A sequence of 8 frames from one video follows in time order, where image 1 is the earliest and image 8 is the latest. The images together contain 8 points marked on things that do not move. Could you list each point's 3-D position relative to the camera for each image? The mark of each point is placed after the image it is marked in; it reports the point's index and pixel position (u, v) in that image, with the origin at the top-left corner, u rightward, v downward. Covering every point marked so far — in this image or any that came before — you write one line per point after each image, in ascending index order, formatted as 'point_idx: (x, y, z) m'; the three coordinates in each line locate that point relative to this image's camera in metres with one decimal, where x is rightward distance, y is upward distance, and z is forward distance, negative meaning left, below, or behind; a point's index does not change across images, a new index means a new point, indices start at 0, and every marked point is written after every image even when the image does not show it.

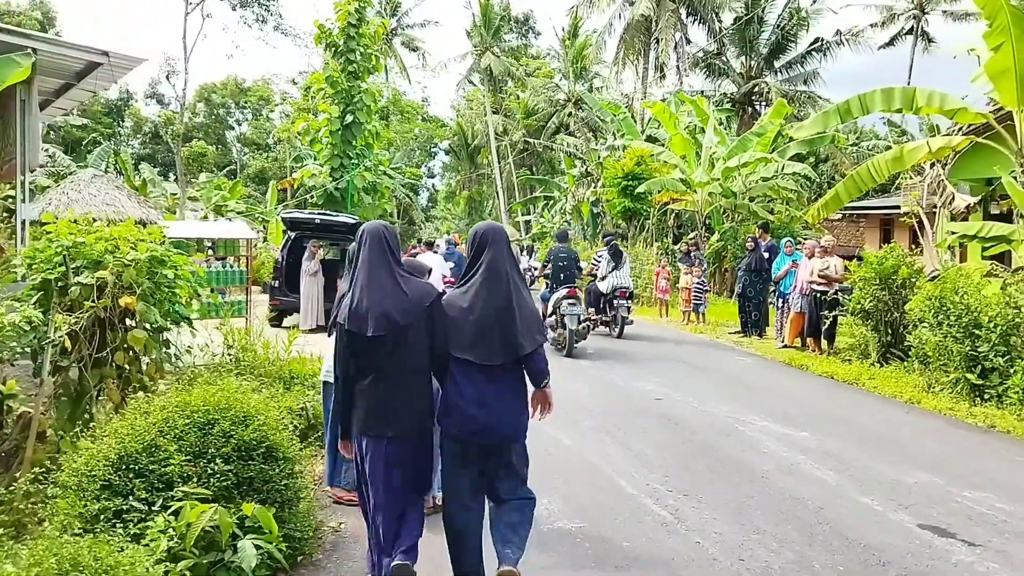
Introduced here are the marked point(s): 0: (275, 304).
0: (-4.6, -0.3, +14.8) m
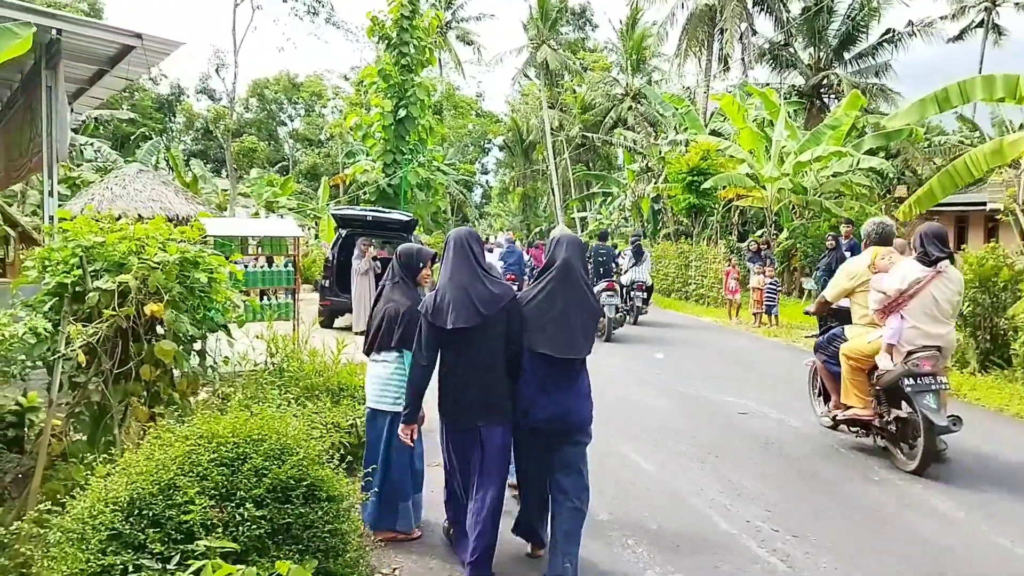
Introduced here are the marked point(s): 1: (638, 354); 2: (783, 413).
0: (-3.5, -0.3, +14.4) m
1: (+1.9, -1.0, +11.4) m
2: (+2.5, -1.2, +6.9) m
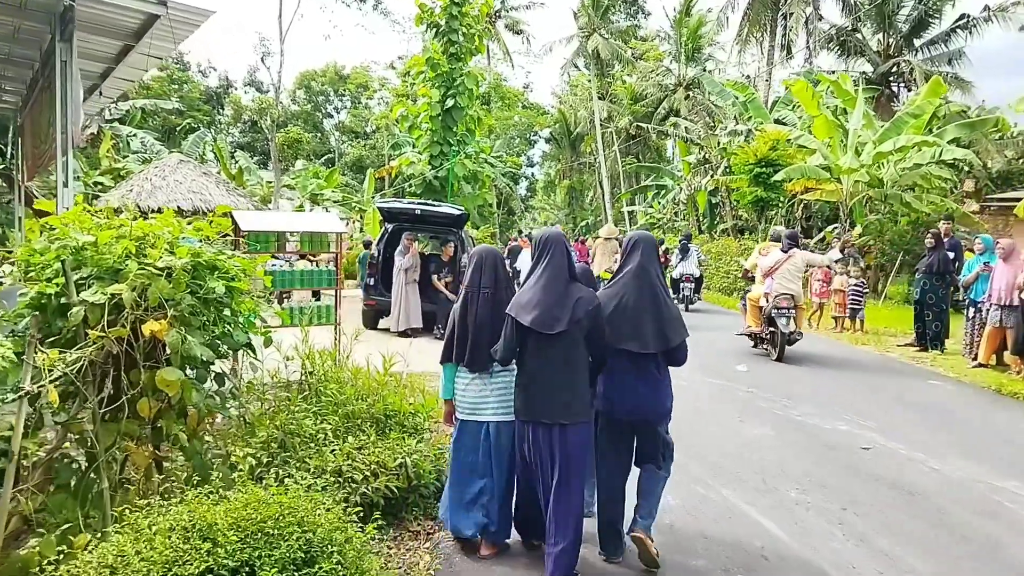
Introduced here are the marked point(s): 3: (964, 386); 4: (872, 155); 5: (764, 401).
0: (-2.5, -0.3, +13.5) m
1: (+2.7, -1.0, +10.2) m
2: (+3.0, -1.3, +5.8) m
3: (+5.1, -1.1, +8.7) m
4: (+8.9, +3.3, +19.3) m
5: (+2.4, -1.1, +7.5) m
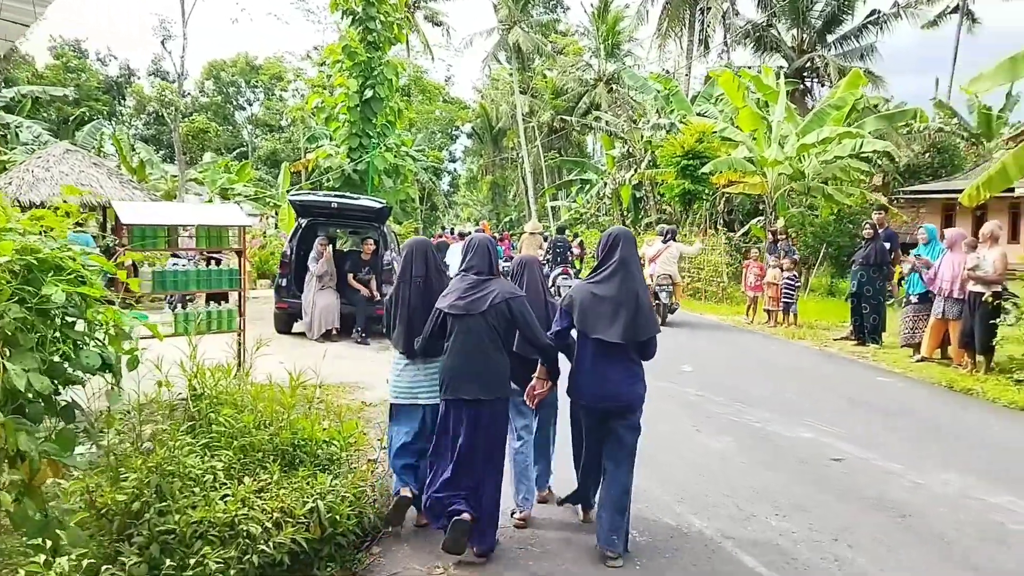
0: (-3.7, -0.3, +12.5) m
1: (+1.8, -0.9, +9.7) m
2: (+2.6, -1.2, +5.3) m
3: (+4.4, -1.0, +8.4) m
4: (+7.0, +3.5, +19.3) m
5: (+1.8, -1.0, +7.0) m
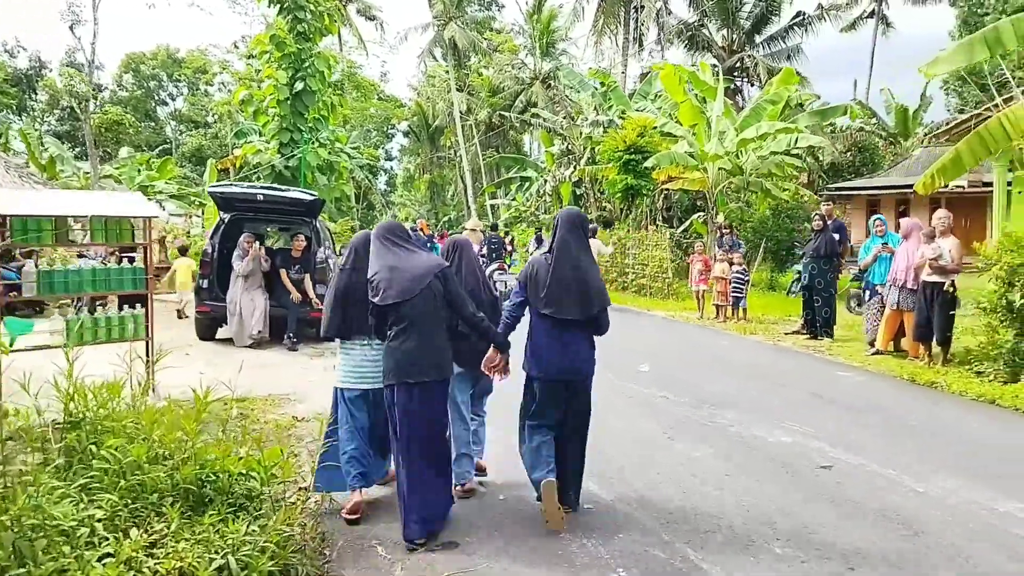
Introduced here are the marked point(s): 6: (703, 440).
0: (-4.5, -0.3, +11.5) m
1: (+1.1, -0.9, +9.2) m
2: (+2.3, -1.1, +4.9) m
3: (+3.8, -0.9, +8.1) m
4: (+5.5, +3.6, +19.2) m
5: (+1.4, -1.0, +6.5) m
6: (+1.3, -1.1, +5.5) m
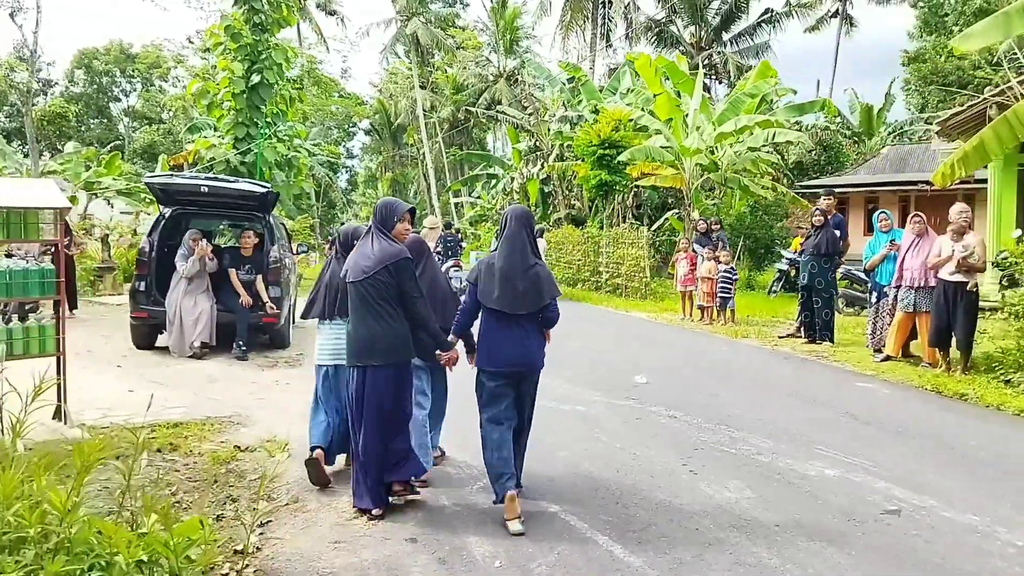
0: (-4.9, -0.4, +10.3) m
1: (+0.9, -0.9, +8.2) m
2: (+2.3, -1.2, +4.0) m
3: (+3.6, -0.9, +7.3) m
4: (+4.8, +3.6, +18.4) m
5: (+1.3, -1.0, +5.5) m
6: (+1.3, -1.1, +4.5) m
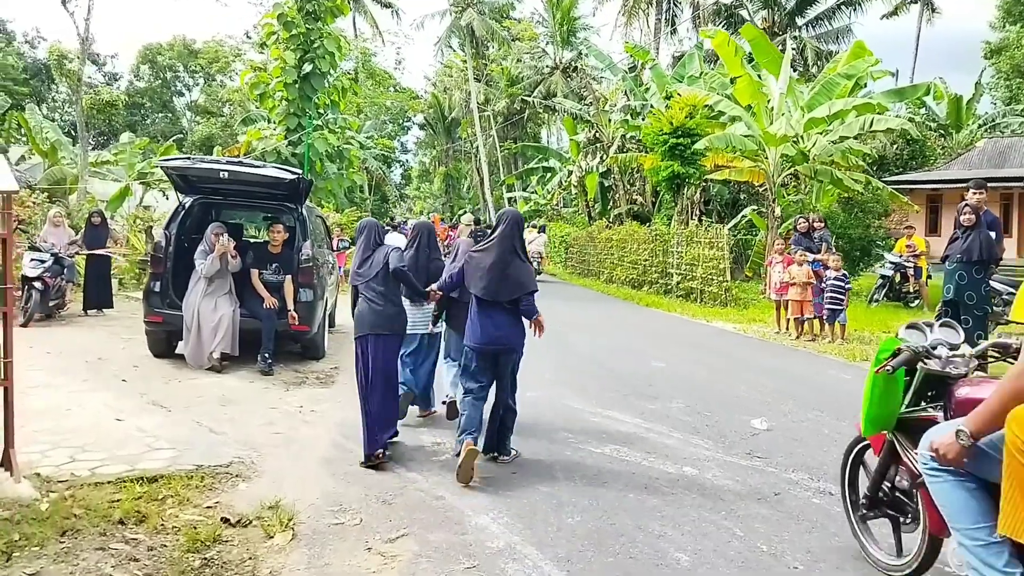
0: (-4.1, -0.4, +8.9) m
1: (+1.5, -1.0, +6.5) m
2: (+2.6, -1.3, +2.2) m
3: (+4.2, -1.1, +5.4) m
4: (+6.1, +3.5, +16.4) m
5: (+1.8, -1.1, +3.8) m
6: (+1.7, -1.2, +2.8) m
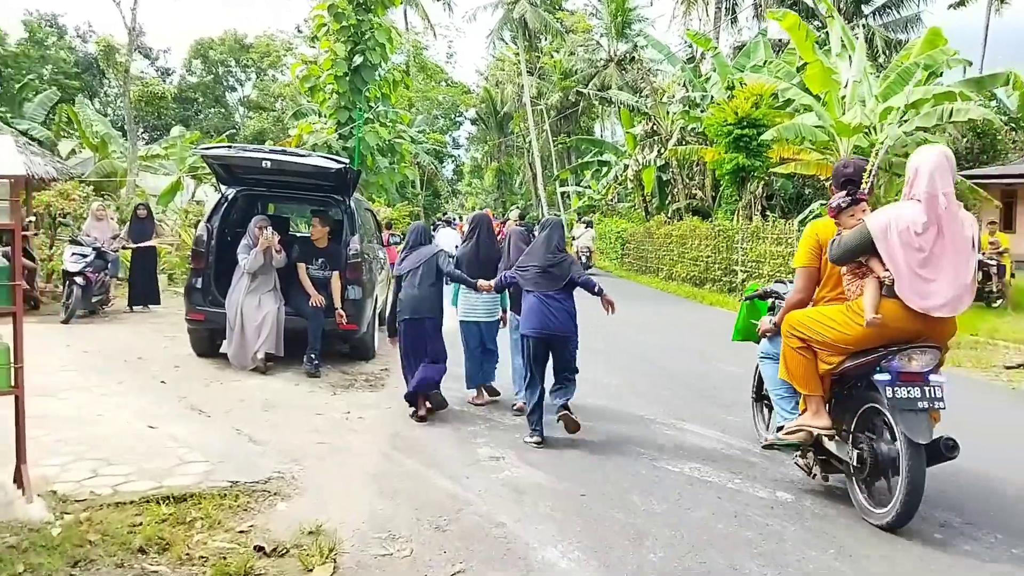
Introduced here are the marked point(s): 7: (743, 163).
0: (-3.4, -0.3, +8.5) m
1: (+2.0, -1.0, +5.8) m
2: (+2.8, -1.3, +1.4) m
3: (+4.6, -1.1, +4.5) m
4: (+7.3, +3.5, +15.3) m
5: (+2.1, -1.1, +3.0) m
6: (+1.9, -1.2, +2.0) m
7: (+5.4, +2.9, +18.4) m
